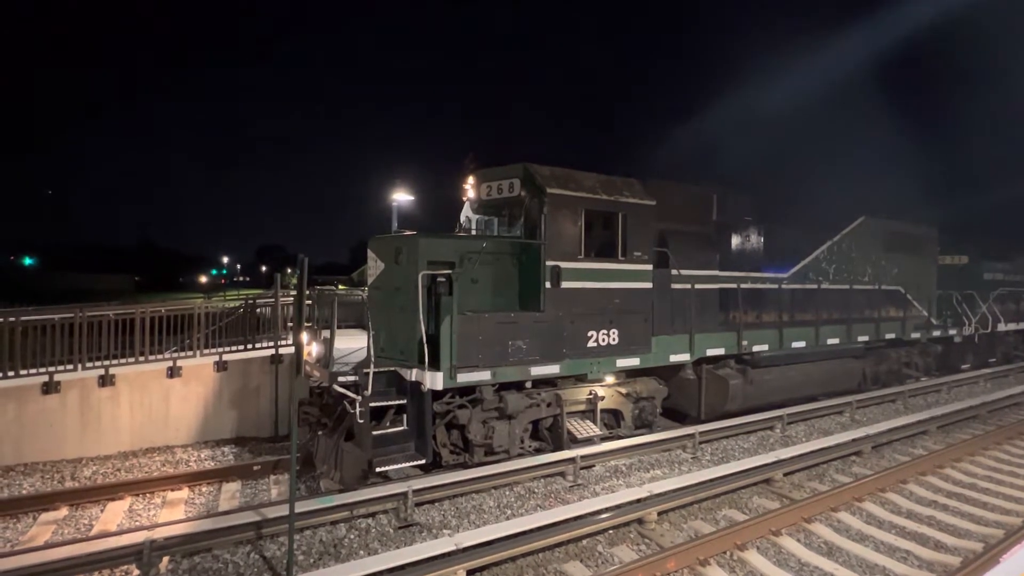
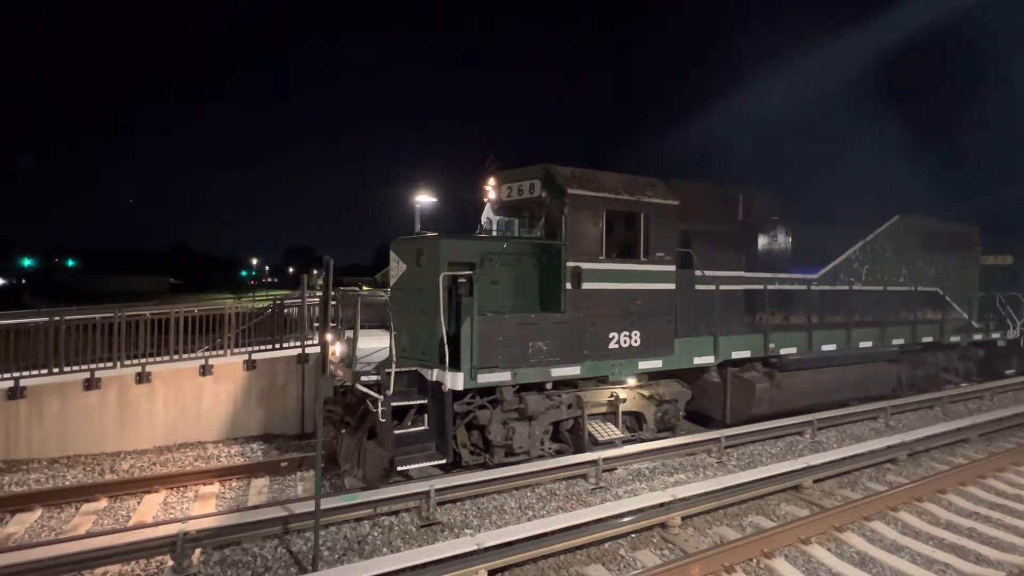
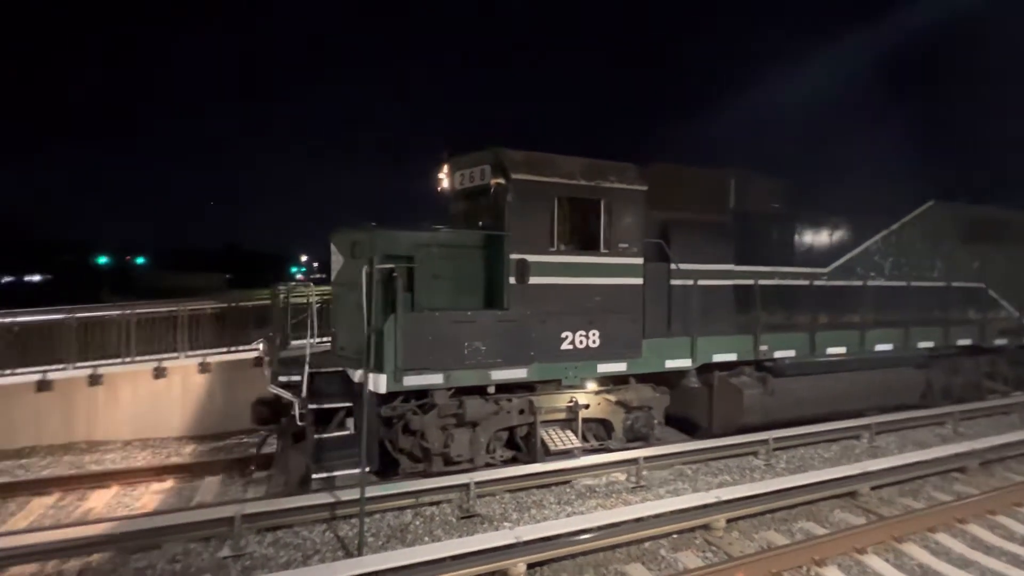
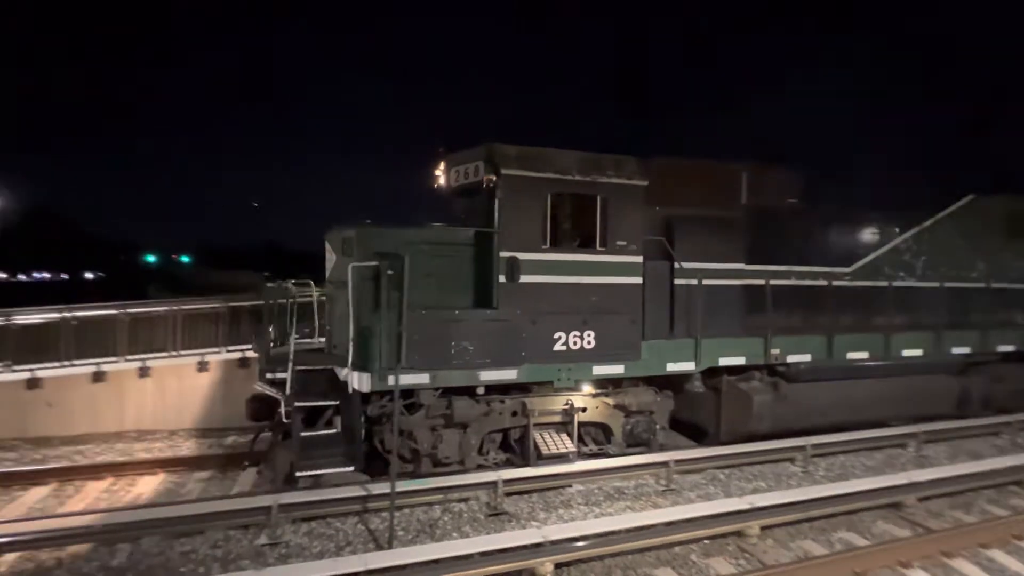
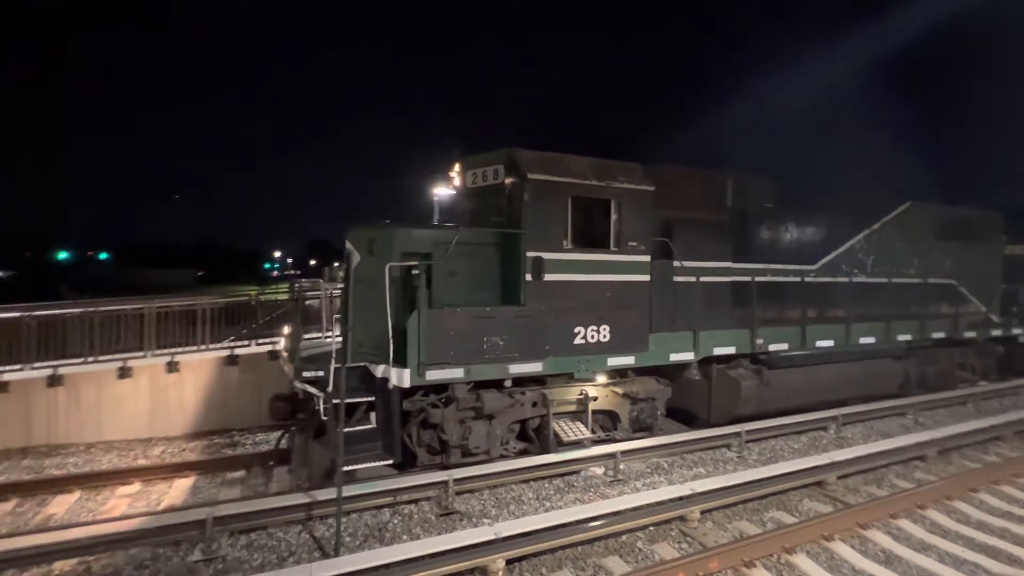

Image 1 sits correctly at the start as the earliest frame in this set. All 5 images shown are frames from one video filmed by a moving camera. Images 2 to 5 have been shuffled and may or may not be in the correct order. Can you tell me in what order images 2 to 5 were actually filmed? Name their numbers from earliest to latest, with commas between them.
2, 5, 3, 4
